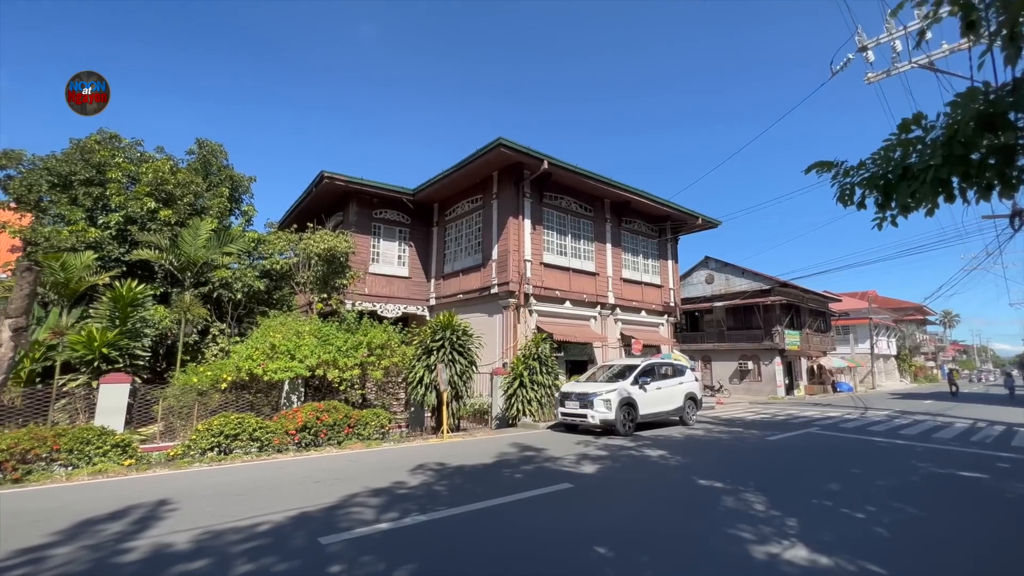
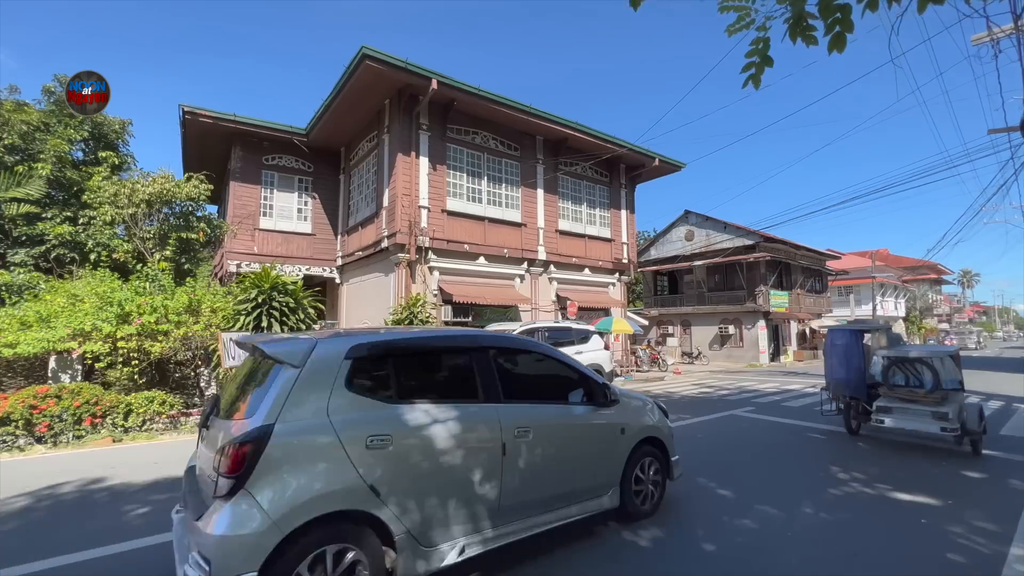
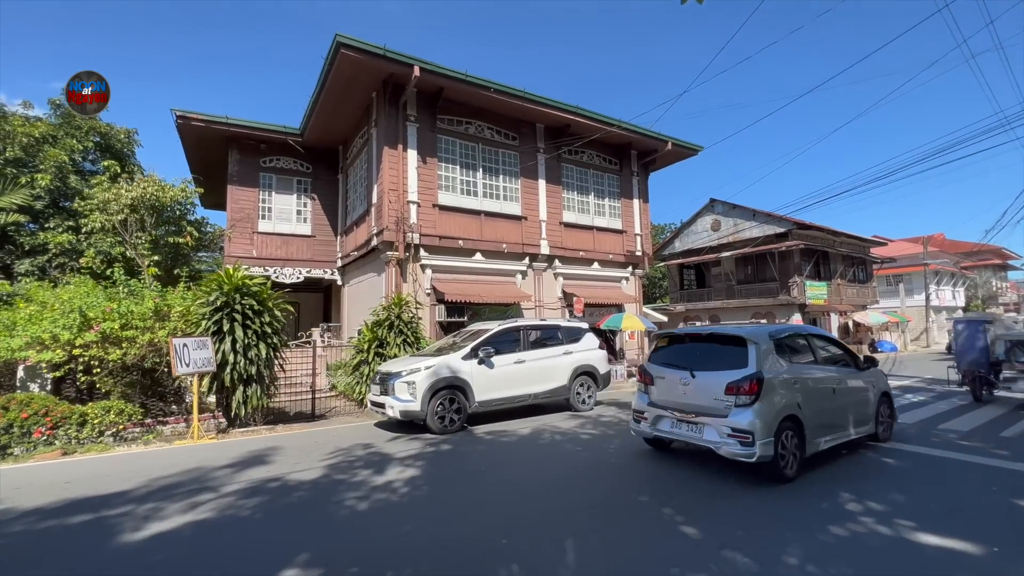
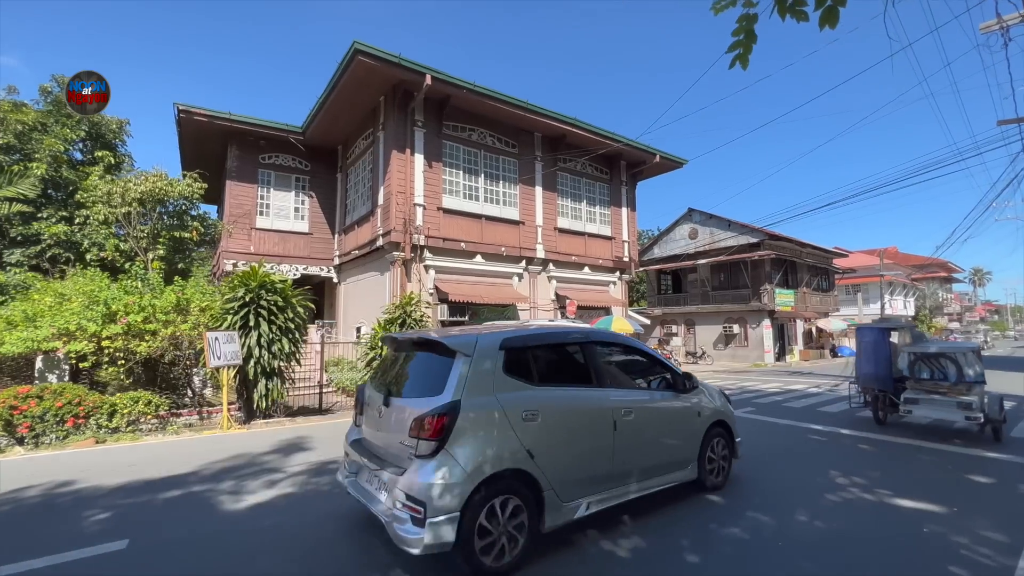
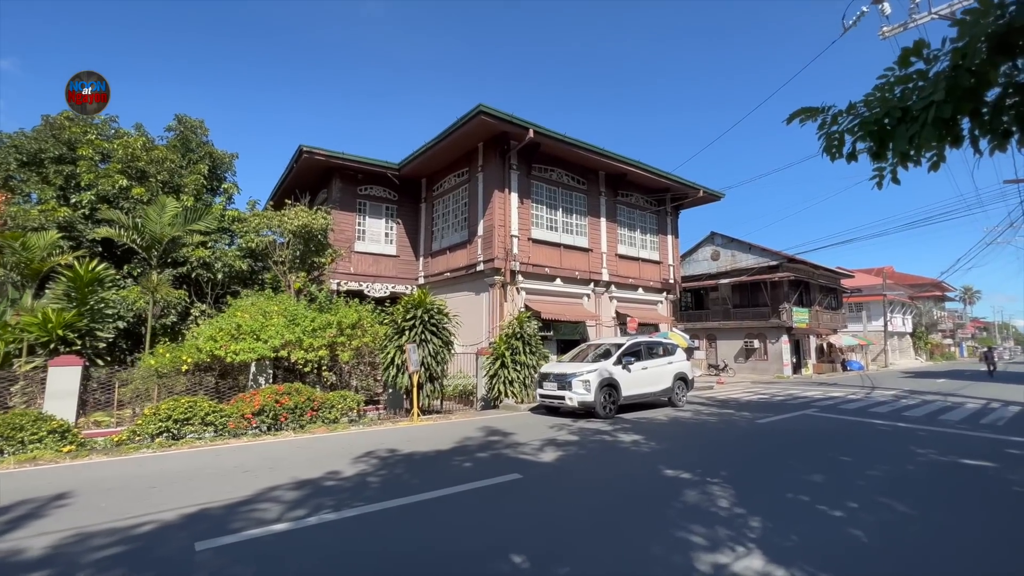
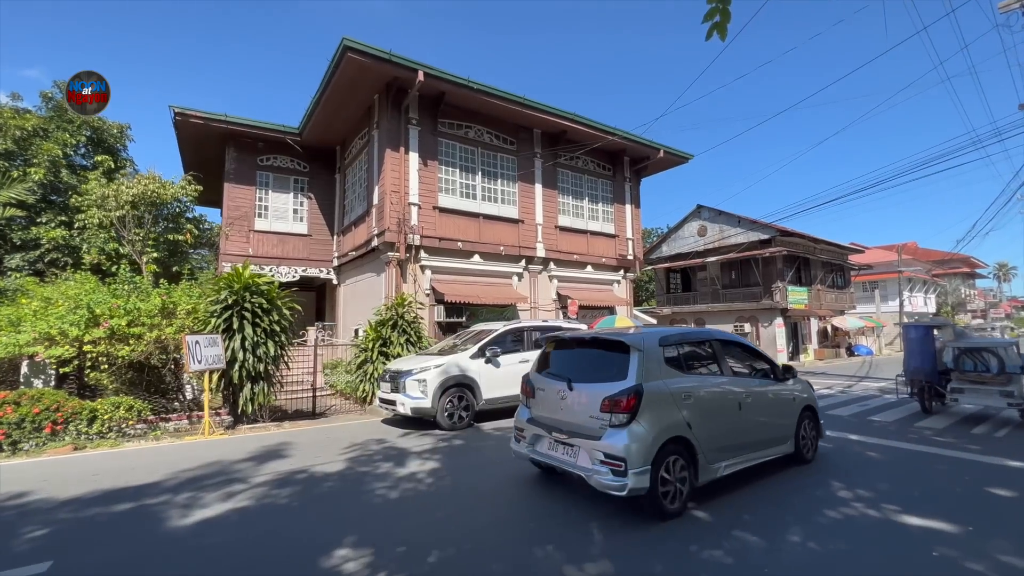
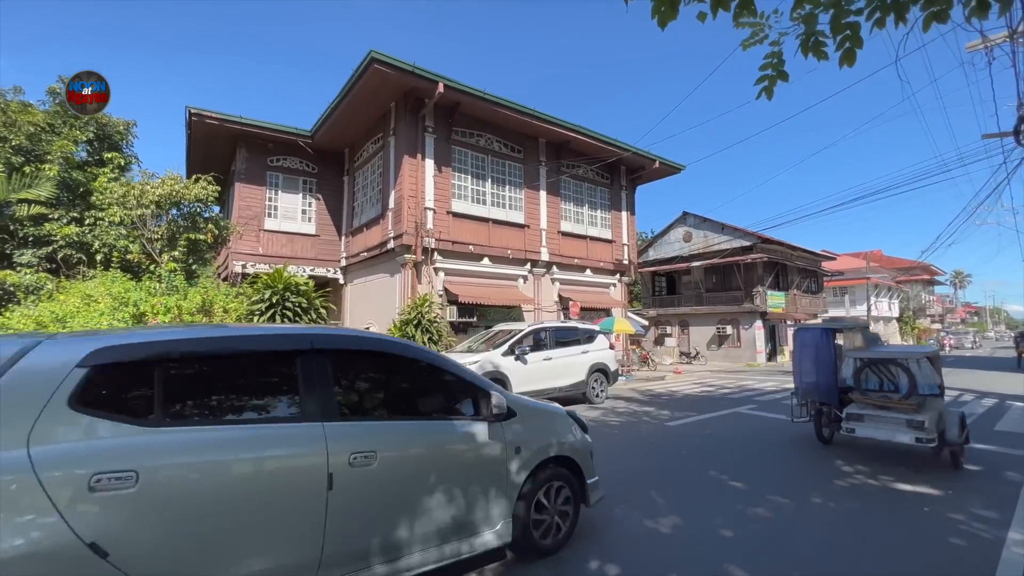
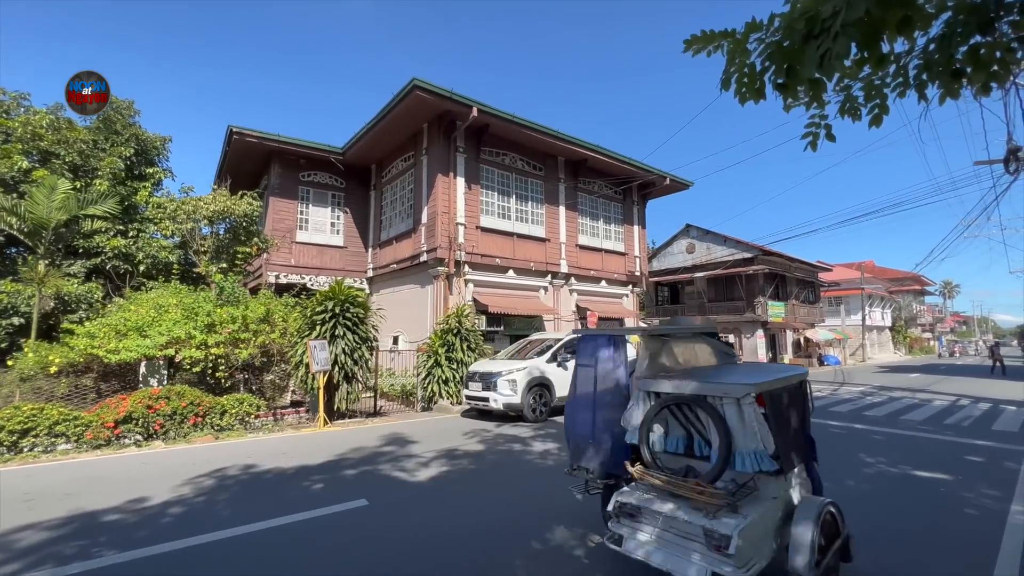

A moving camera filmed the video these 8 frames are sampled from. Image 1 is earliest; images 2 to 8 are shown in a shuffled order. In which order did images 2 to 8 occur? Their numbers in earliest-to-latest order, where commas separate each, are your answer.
5, 8, 7, 2, 4, 6, 3
